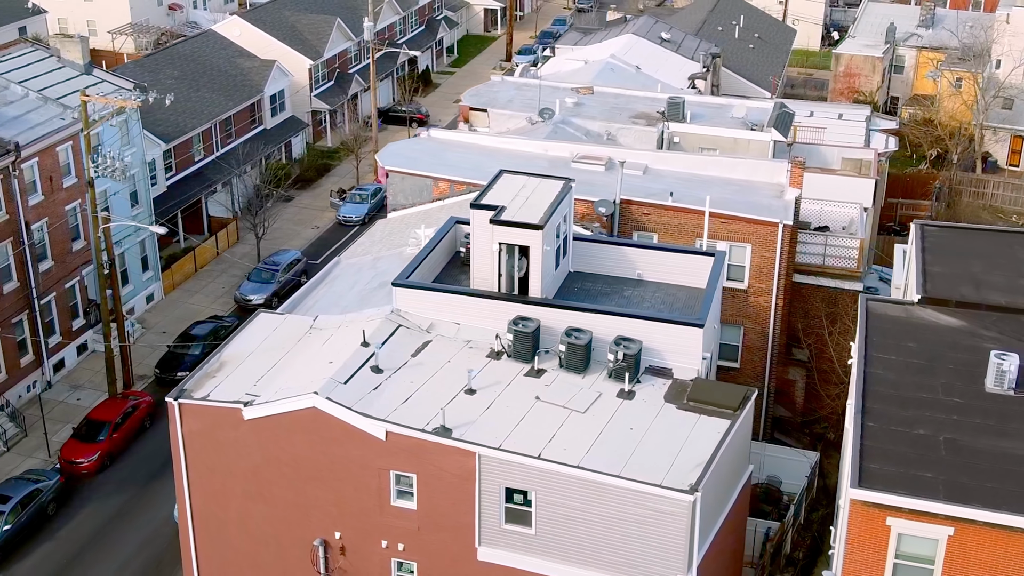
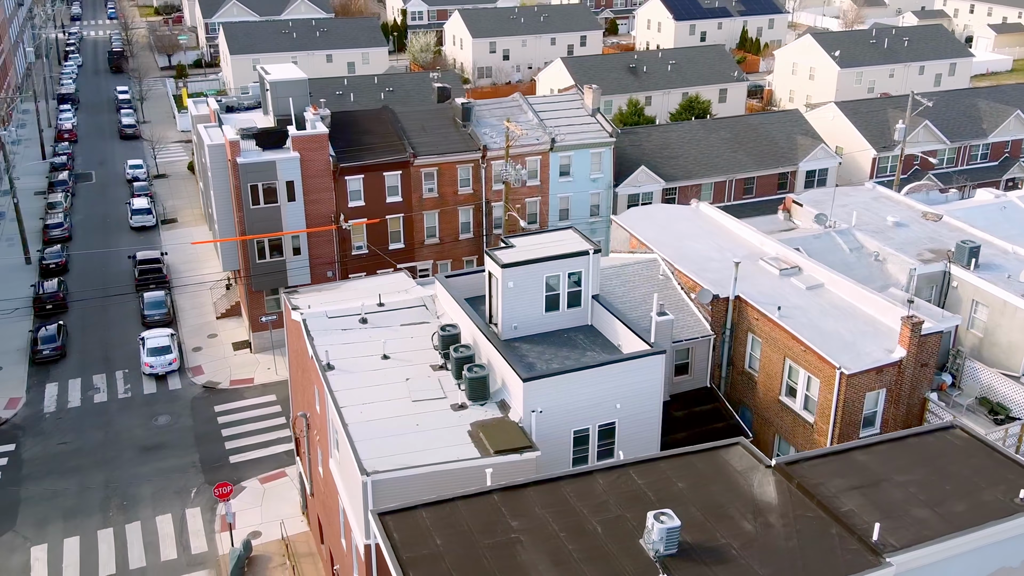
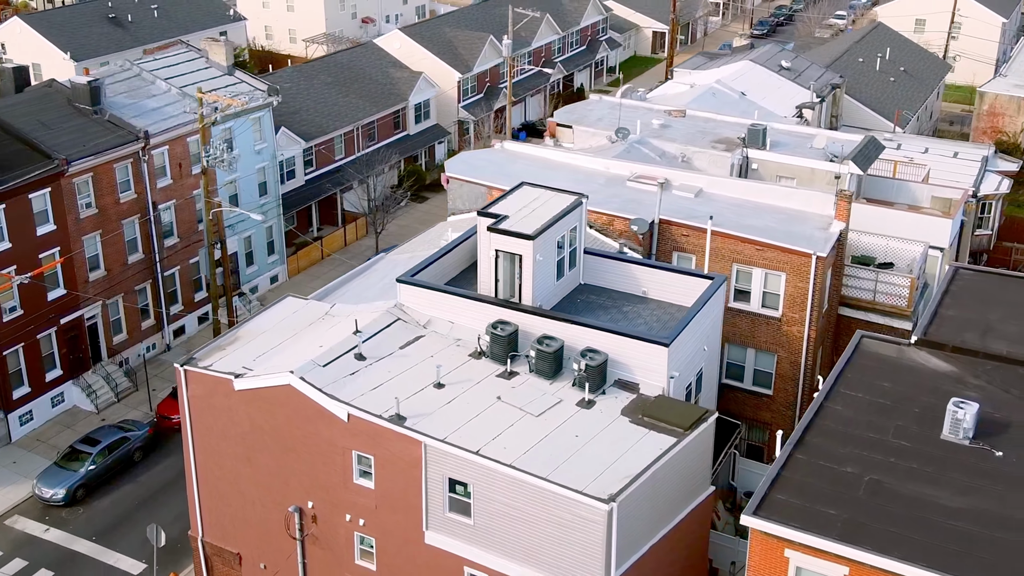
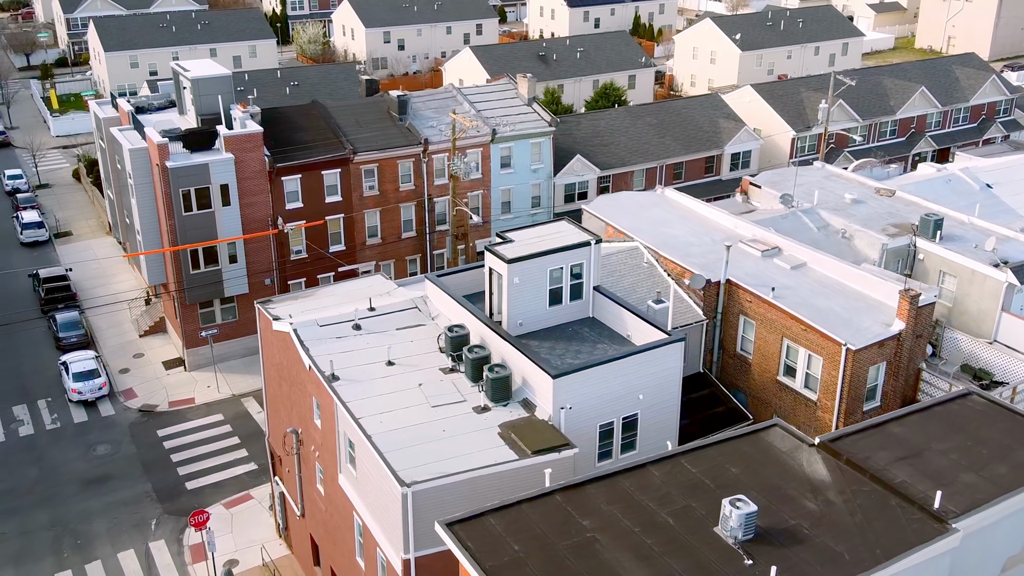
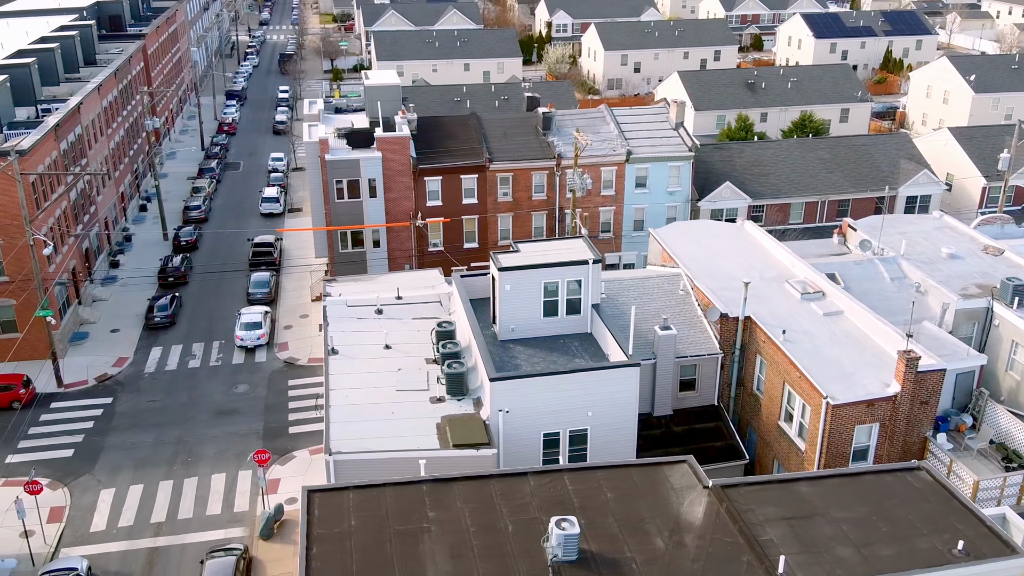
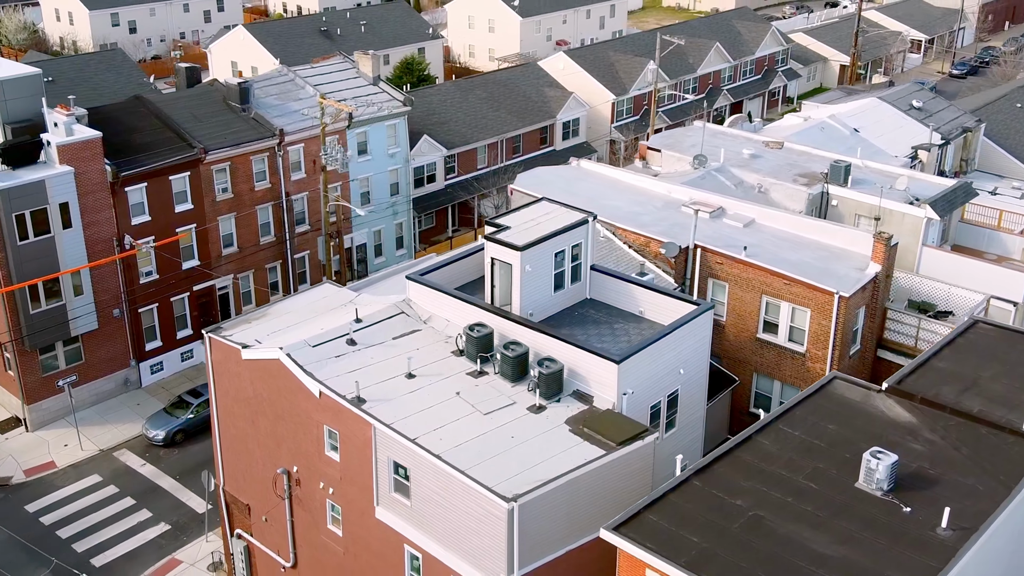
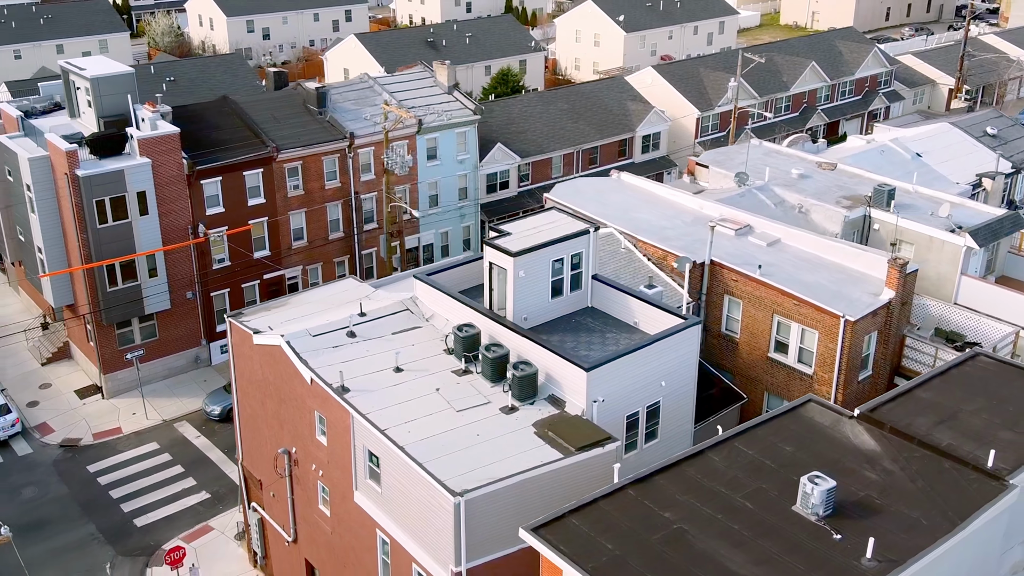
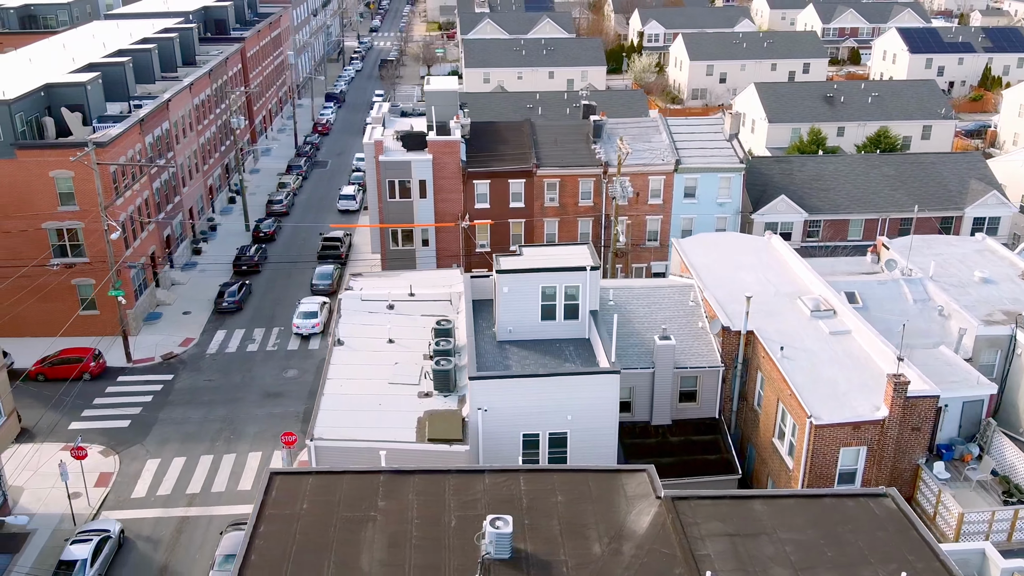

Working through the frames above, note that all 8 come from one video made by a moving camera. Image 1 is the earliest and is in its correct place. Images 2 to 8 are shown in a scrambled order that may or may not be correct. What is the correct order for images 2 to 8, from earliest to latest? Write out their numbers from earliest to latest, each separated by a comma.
3, 6, 7, 4, 2, 5, 8
